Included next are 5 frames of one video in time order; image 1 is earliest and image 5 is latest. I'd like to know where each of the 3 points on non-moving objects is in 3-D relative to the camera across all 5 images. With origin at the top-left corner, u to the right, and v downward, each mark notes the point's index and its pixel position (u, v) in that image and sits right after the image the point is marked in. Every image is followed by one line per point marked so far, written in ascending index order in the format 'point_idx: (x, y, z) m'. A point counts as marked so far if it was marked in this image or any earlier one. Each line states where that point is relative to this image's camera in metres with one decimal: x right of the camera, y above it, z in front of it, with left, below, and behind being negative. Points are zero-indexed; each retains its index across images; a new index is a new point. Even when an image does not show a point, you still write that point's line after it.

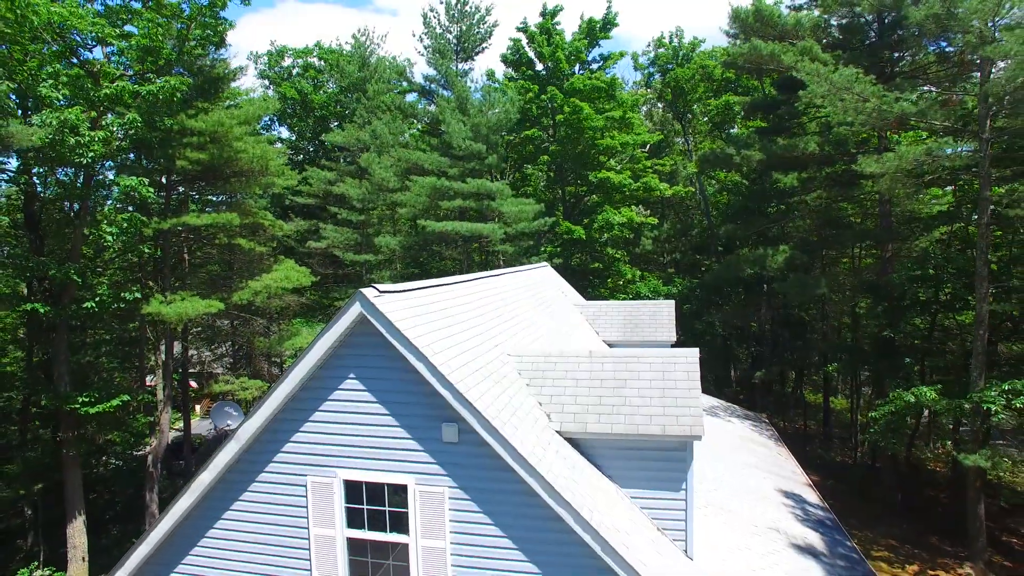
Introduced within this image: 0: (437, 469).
0: (-1.0, -2.4, +6.3) m
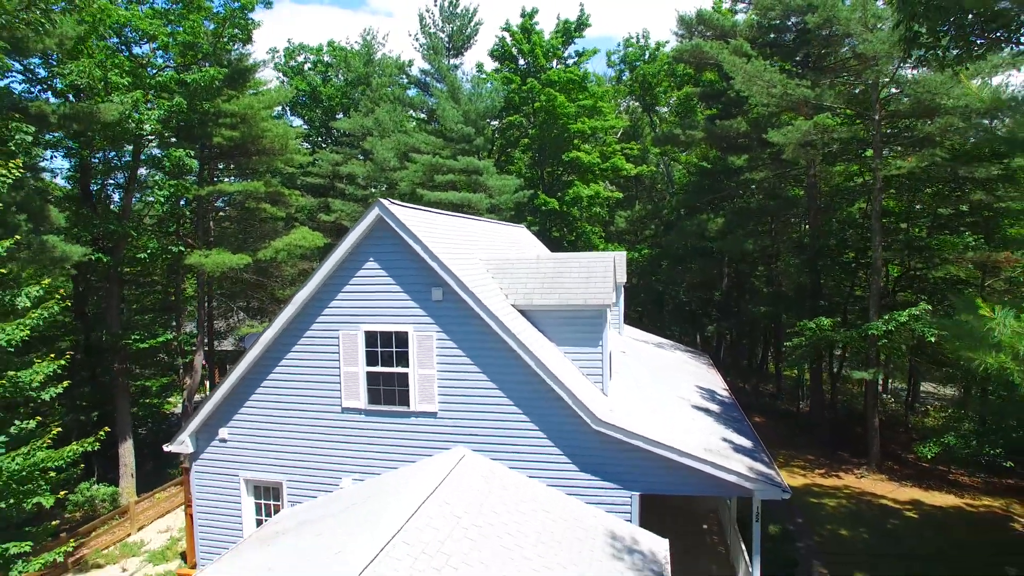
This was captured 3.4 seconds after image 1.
0: (-1.7, -0.6, +9.4) m
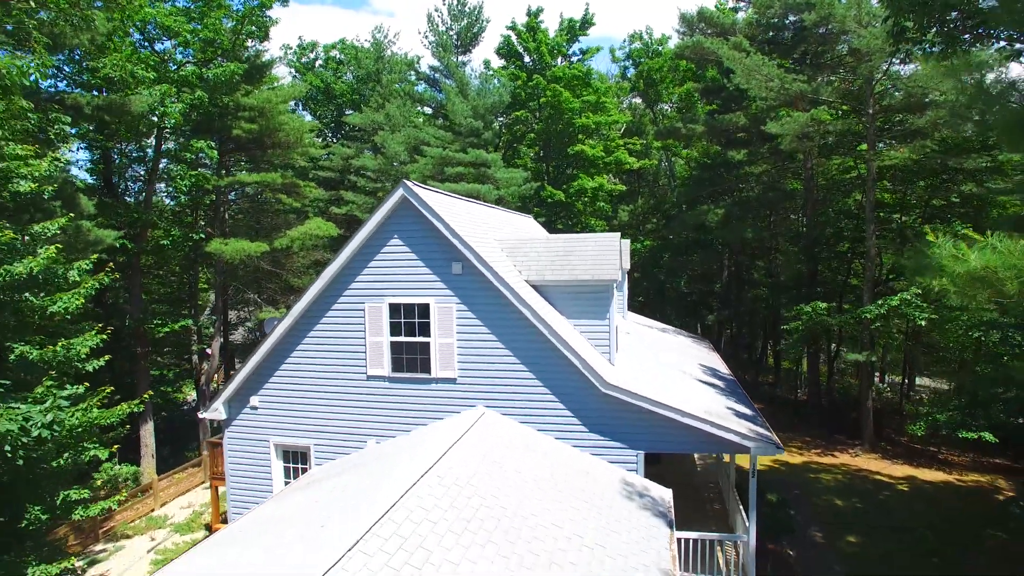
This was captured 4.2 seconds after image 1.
0: (-1.4, -0.1, +10.2) m
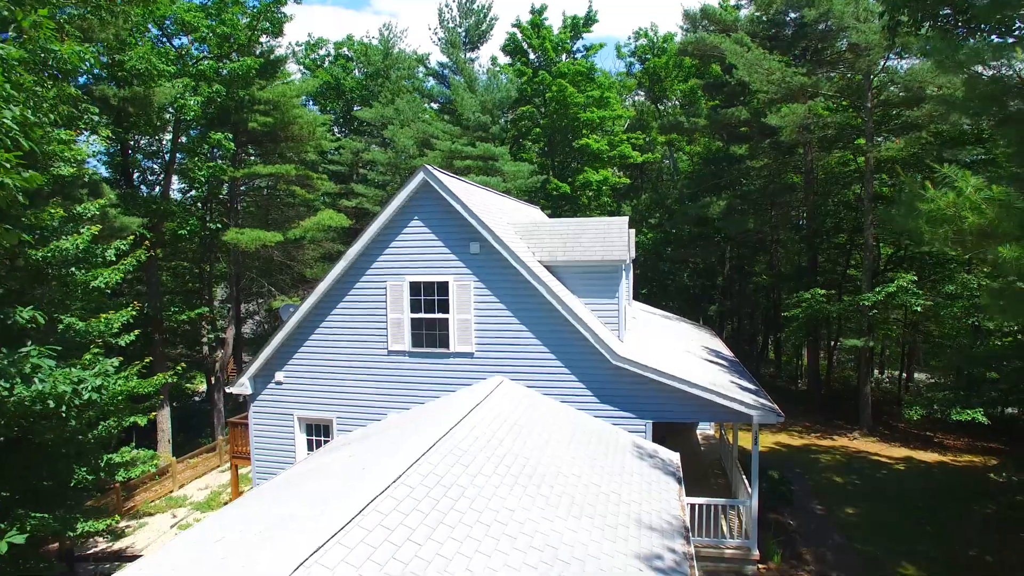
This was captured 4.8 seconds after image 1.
0: (-1.0, +0.4, +10.7) m
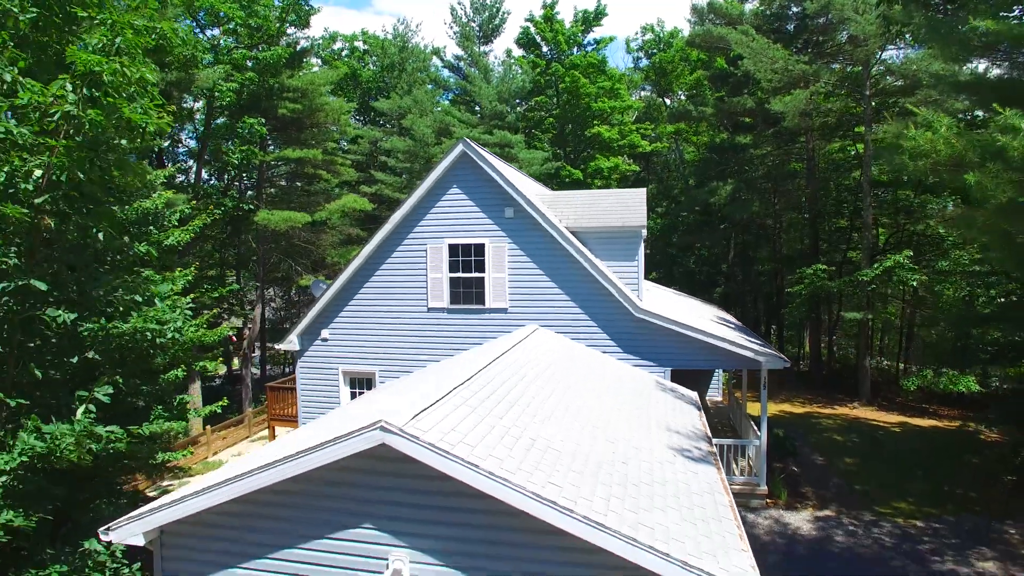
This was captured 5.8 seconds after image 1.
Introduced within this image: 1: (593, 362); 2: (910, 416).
0: (-0.3, +1.4, +11.8) m
1: (+1.8, -1.7, +10.4) m
2: (+15.8, -5.1, +18.3) m
